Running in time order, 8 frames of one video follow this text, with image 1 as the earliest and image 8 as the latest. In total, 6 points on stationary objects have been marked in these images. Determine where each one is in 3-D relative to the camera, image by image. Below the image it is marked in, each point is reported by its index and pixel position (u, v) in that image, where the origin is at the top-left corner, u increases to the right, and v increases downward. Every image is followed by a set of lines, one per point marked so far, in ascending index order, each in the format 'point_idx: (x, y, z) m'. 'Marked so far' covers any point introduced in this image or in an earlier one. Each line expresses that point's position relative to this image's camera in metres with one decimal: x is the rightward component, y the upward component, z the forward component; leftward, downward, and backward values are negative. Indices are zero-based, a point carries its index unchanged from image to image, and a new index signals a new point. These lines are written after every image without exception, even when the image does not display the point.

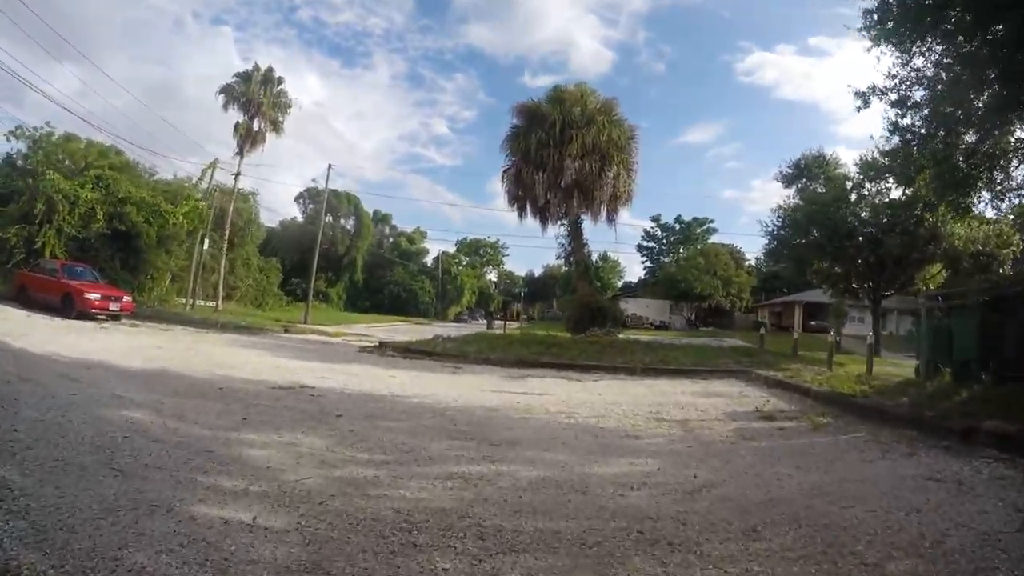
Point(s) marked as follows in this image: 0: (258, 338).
0: (-6.5, -1.3, +19.9) m
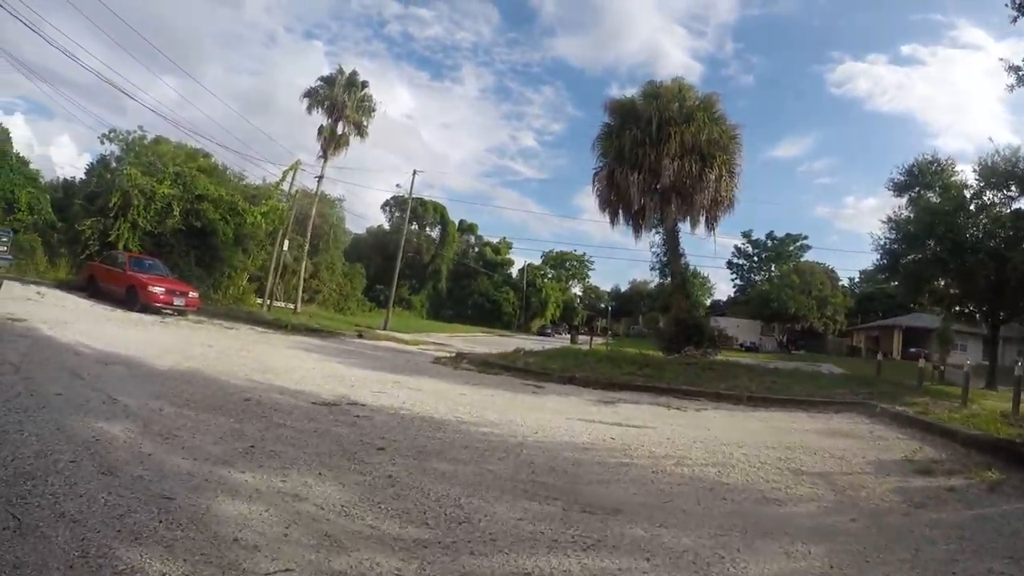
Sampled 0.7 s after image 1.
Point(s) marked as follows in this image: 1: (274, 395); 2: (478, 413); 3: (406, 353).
0: (-4.4, -1.3, +18.5) m
1: (-2.5, -1.1, +7.8) m
2: (-0.3, -1.4, +8.2) m
3: (-2.5, -1.5, +18.3) m
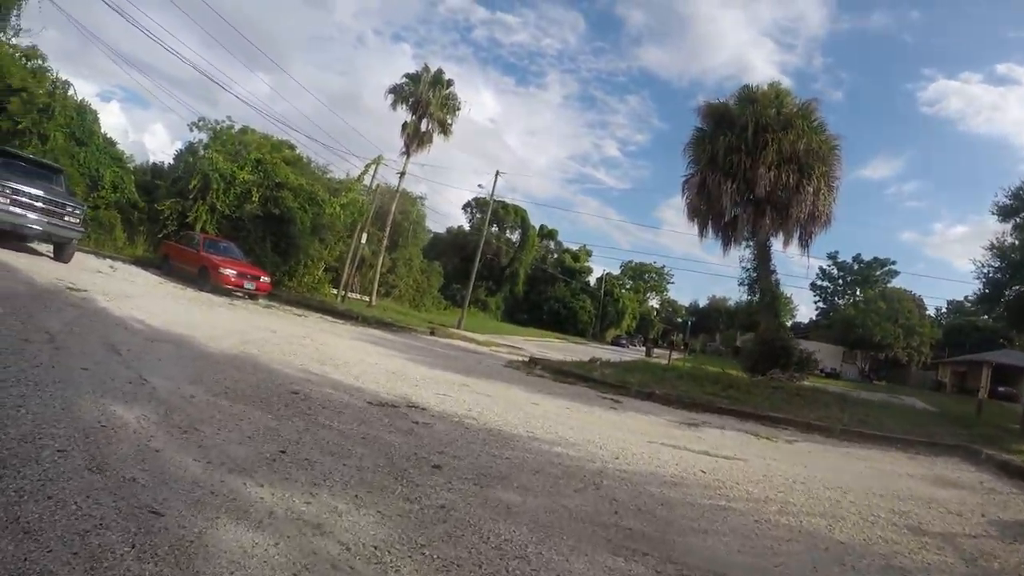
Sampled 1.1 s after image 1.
0: (-2.7, -1.1, +17.9) m
1: (-1.8, -0.9, +7.1) m
2: (+0.4, -1.4, +7.3) m
3: (-0.8, -1.5, +17.5) m
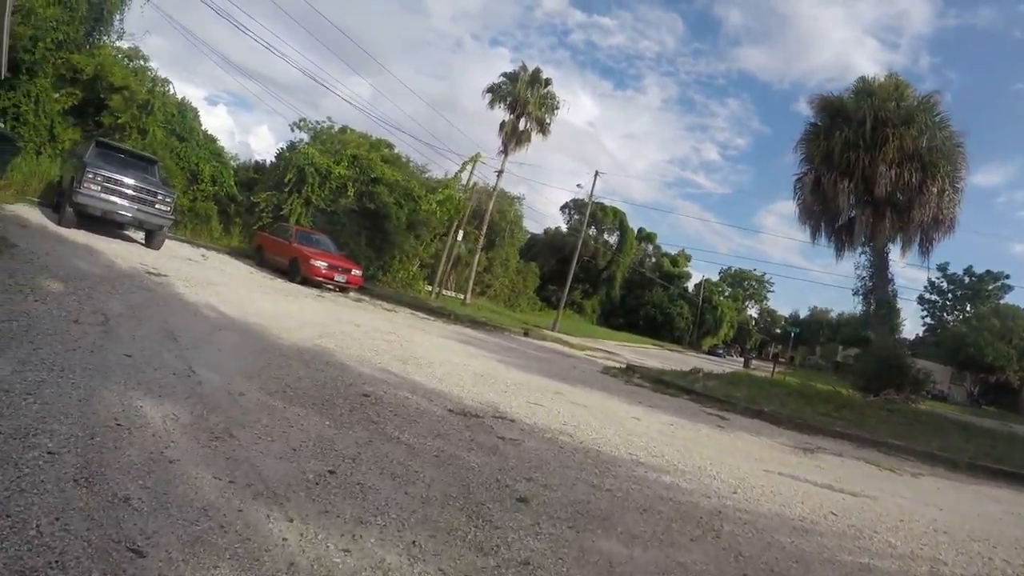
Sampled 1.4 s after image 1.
0: (-0.6, -1.1, +17.2) m
1: (-1.0, -0.9, +6.3) m
2: (+1.2, -1.4, +6.3) m
3: (+1.2, -1.5, +16.6) m
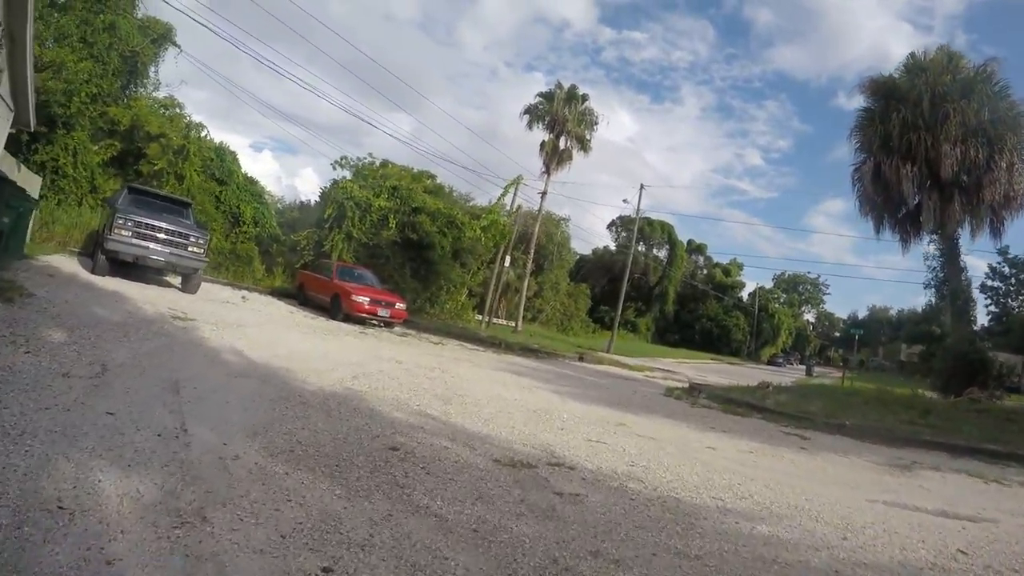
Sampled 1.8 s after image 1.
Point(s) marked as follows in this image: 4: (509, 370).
0: (+0.6, -1.6, +16.3) m
1: (-0.6, -1.1, +5.5) m
2: (+1.6, -1.4, +5.3) m
3: (+2.3, -1.9, +15.5) m
4: (-0.1, -1.4, +12.5) m
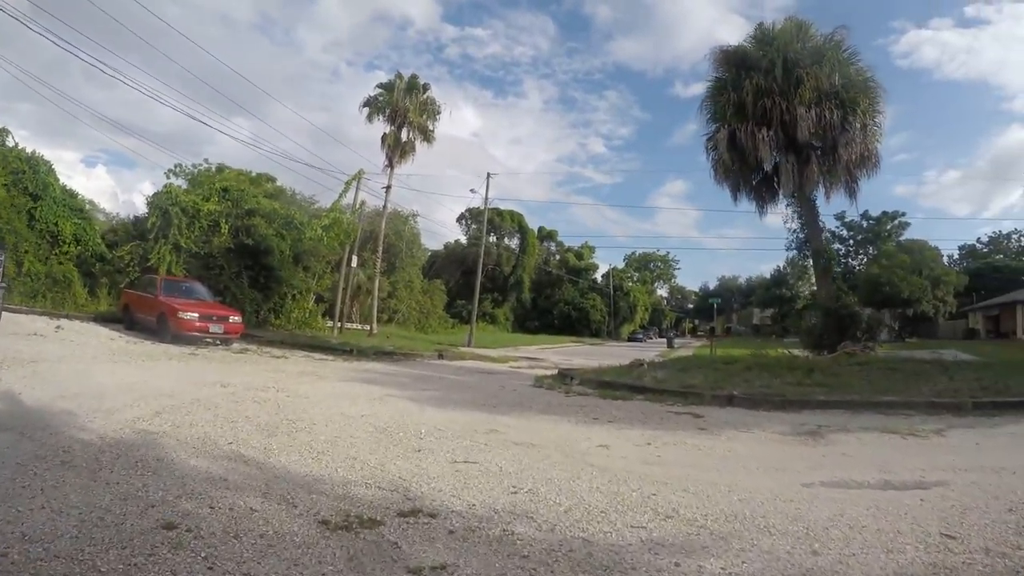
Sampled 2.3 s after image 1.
0: (-2.2, -1.5, +14.7) m
1: (-1.4, -1.1, +3.8) m
2: (+0.8, -1.2, +4.0) m
3: (-0.3, -1.6, +14.3) m
4: (-2.1, -1.3, +10.9) m
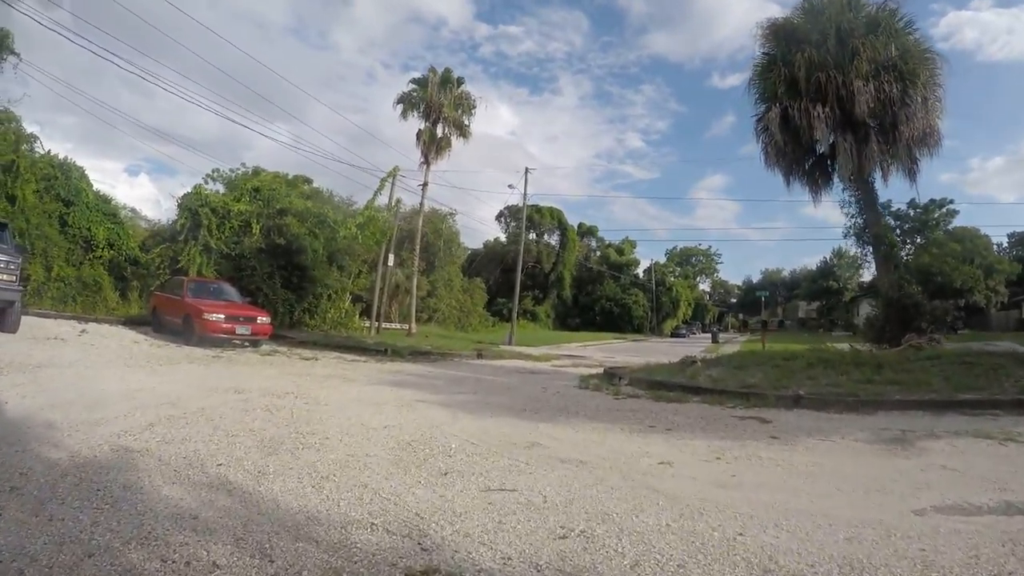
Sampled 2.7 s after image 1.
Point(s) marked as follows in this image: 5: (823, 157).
0: (-1.4, -1.4, +13.9) m
1: (-1.2, -1.0, +3.0) m
2: (+1.0, -1.1, +3.1) m
3: (+0.4, -1.5, +13.4) m
4: (-1.6, -1.3, +10.1) m
5: (+6.7, +2.8, +16.3) m
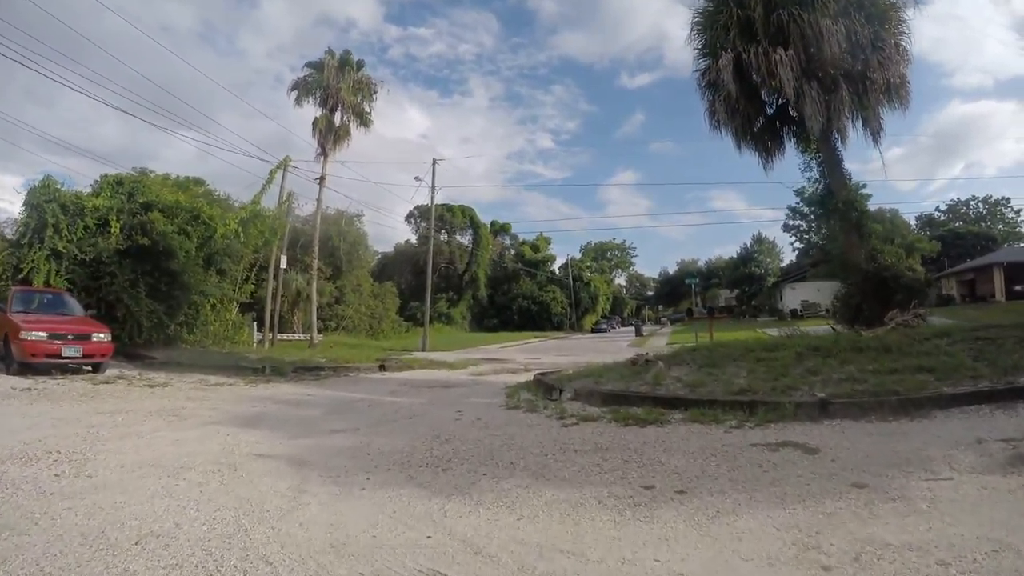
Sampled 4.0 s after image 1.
0: (-2.7, -1.4, +10.8) m
1: (-1.3, -0.9, 0.0) m
2: (+0.8, -0.8, +0.3) m
3: (-0.8, -1.4, +10.5) m
4: (-2.5, -1.2, +7.0) m
5: (+5.0, +3.2, +14.1) m
